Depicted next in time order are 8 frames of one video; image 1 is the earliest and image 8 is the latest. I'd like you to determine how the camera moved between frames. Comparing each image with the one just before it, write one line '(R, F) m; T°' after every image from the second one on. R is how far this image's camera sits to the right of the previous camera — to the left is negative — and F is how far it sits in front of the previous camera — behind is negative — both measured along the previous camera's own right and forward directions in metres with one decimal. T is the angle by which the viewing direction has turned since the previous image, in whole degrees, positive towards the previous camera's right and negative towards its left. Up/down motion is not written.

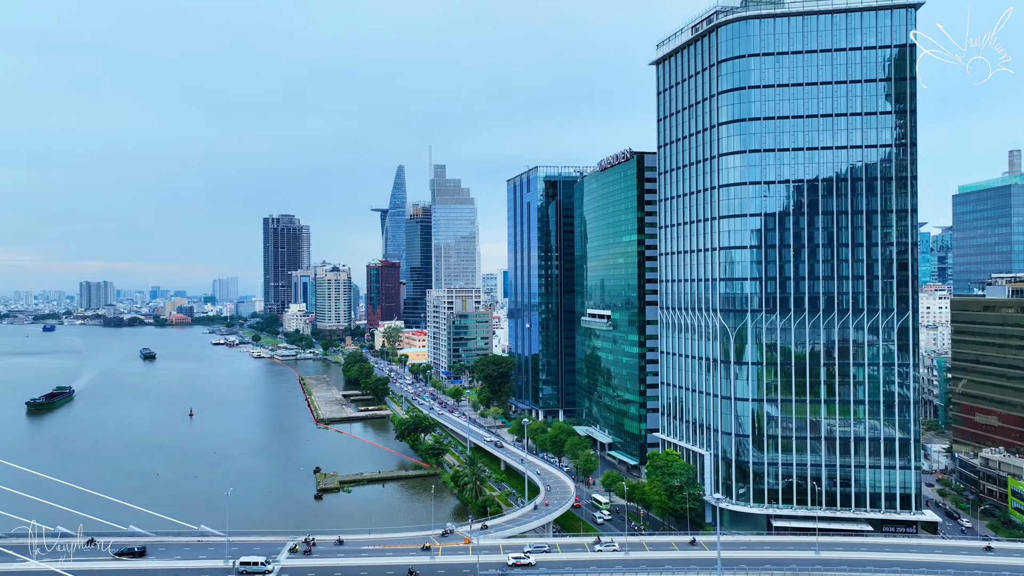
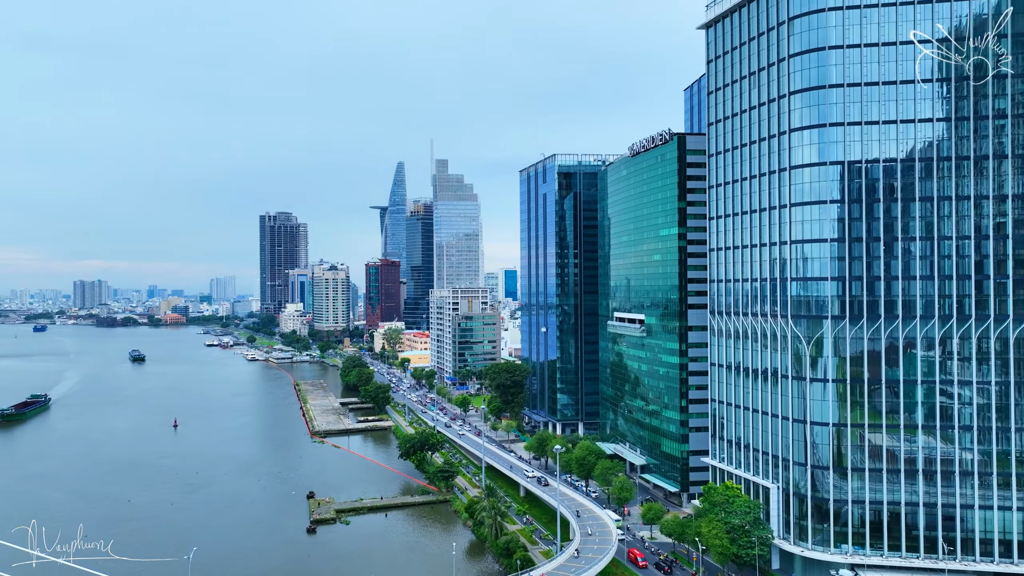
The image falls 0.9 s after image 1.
(-2.6, +11.1) m; 0°
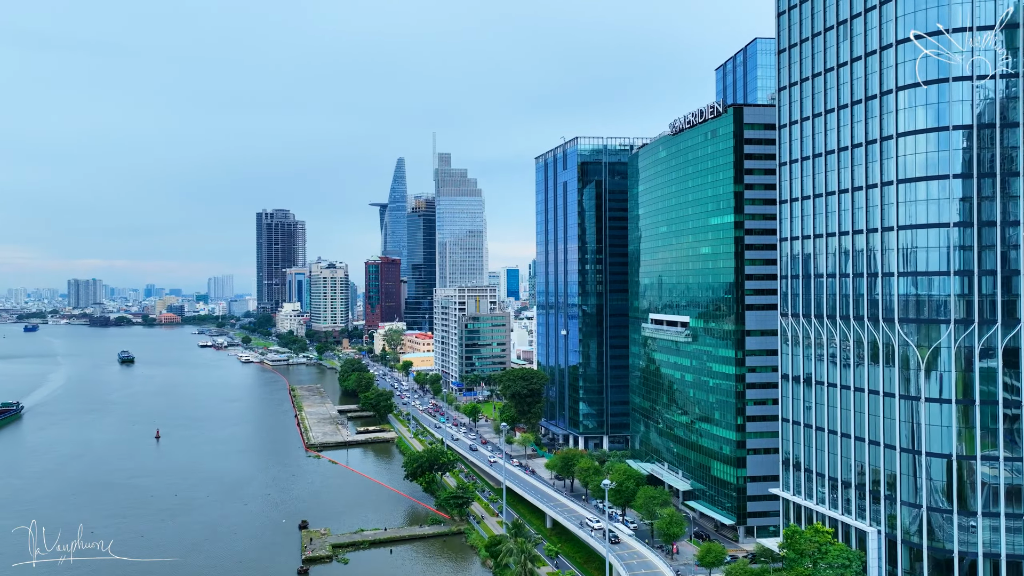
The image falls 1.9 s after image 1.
(-2.7, +11.1) m; 0°
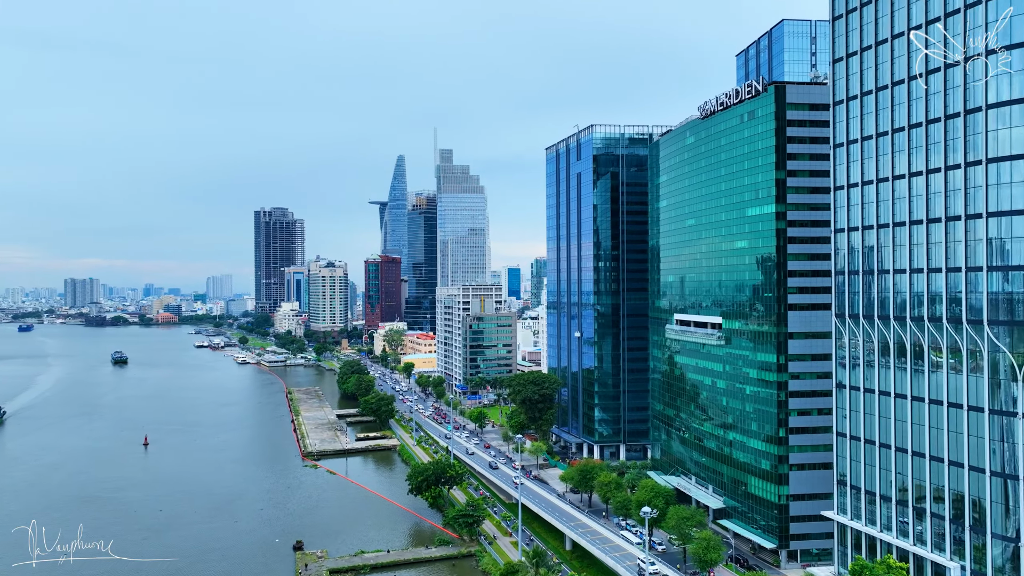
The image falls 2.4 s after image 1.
(-1.5, +6.4) m; 0°
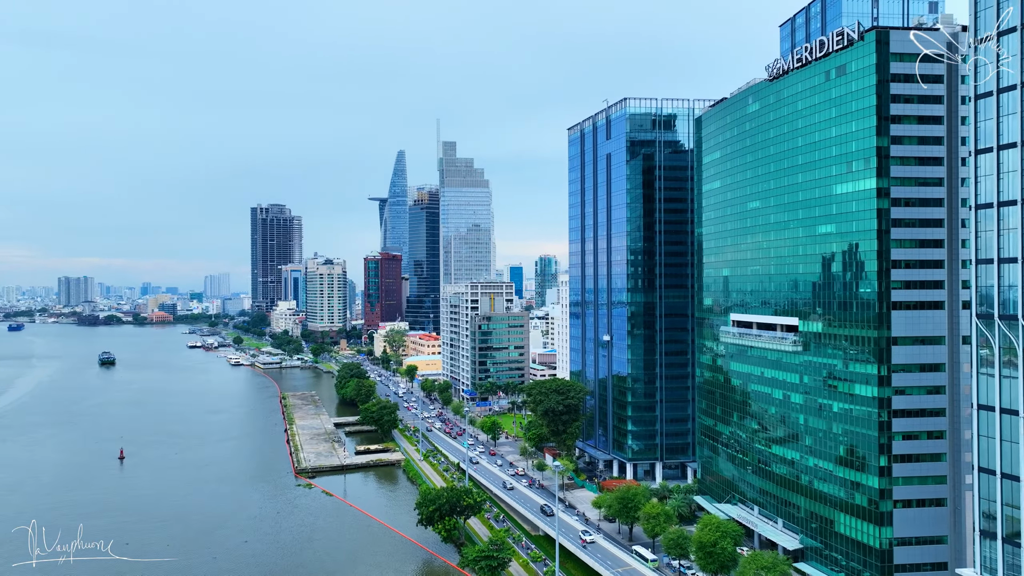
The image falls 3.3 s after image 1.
(-2.7, +11.2) m; 0°
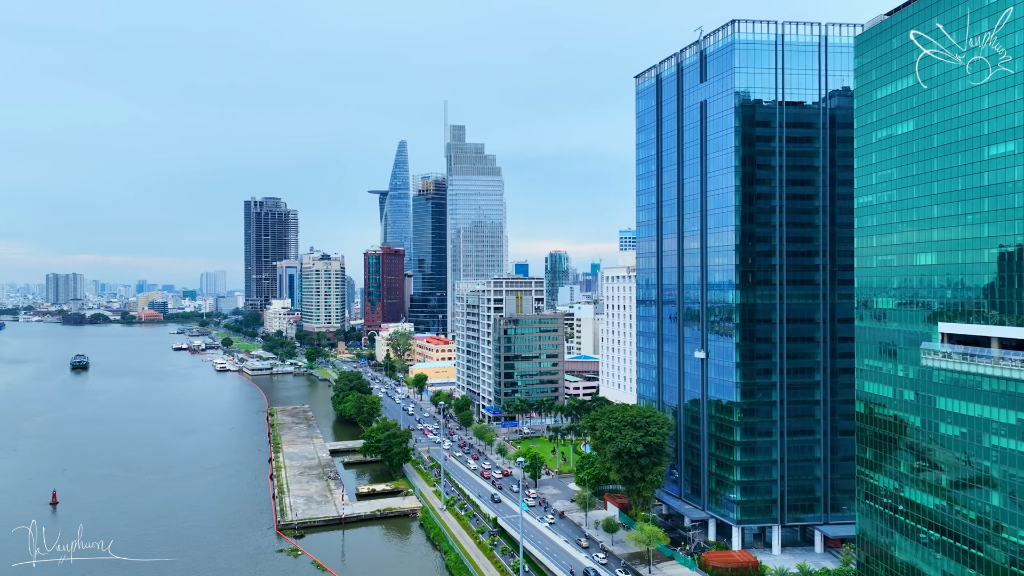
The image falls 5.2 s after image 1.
(-5.6, +22.6) m; 0°
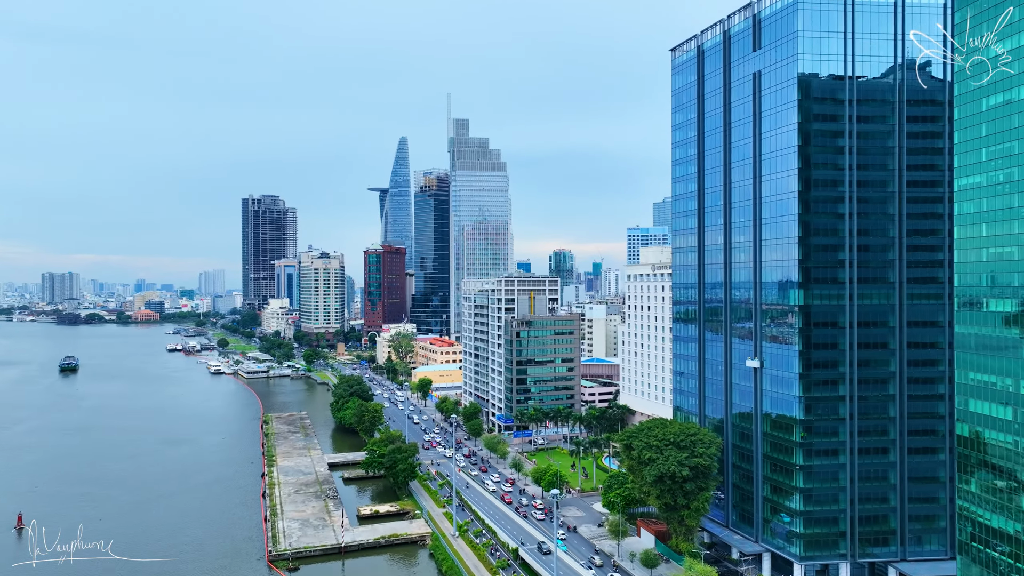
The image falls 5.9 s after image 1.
(-2.1, +8.2) m; 0°
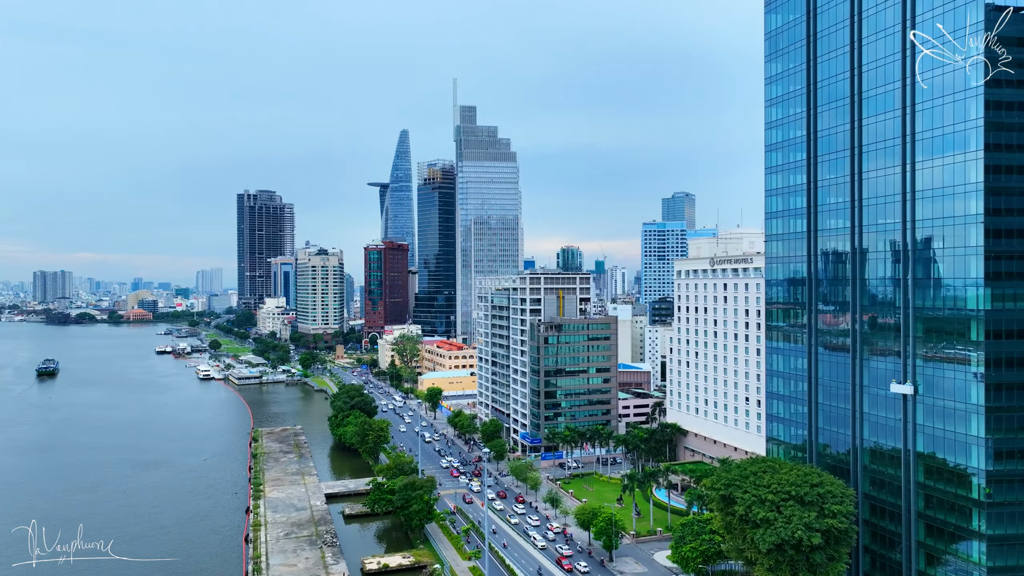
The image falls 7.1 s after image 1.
(-3.8, +14.6) m; 0°
